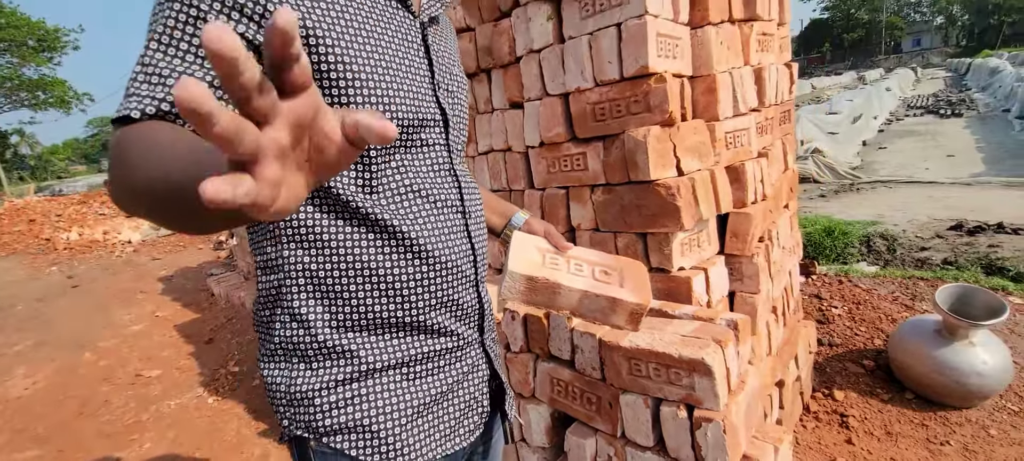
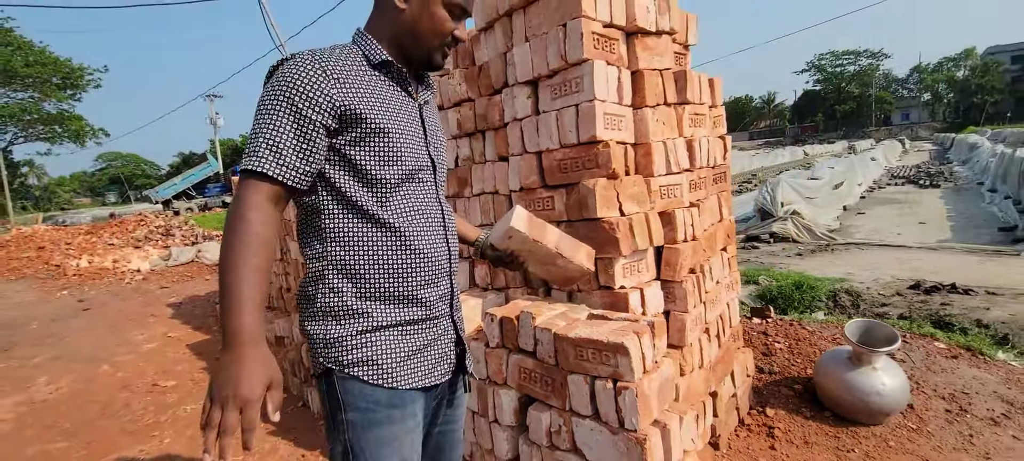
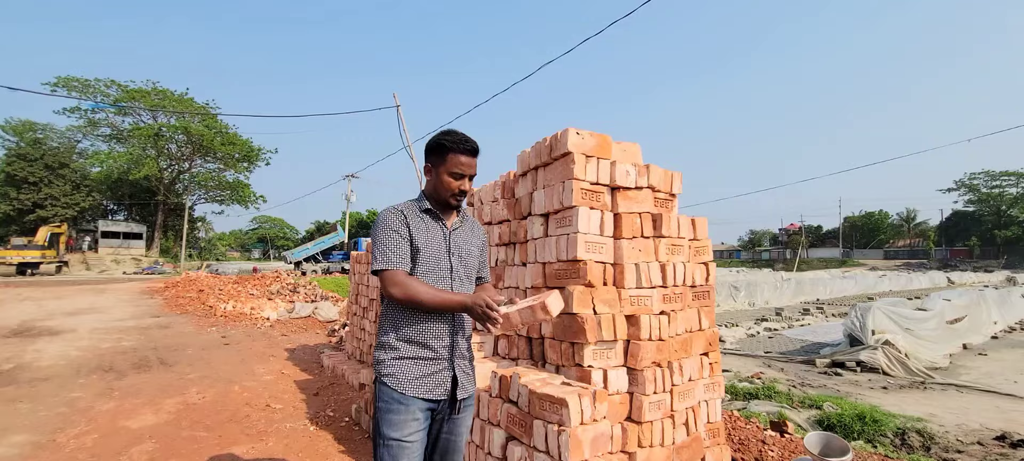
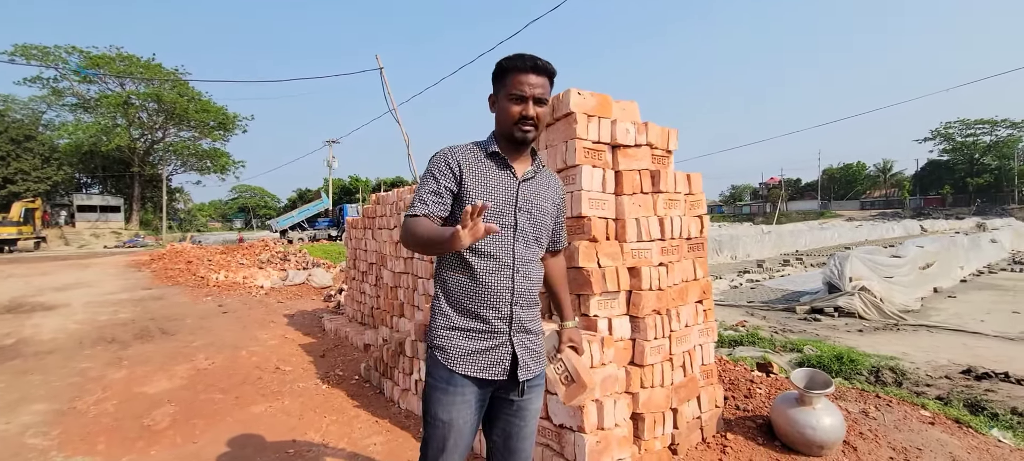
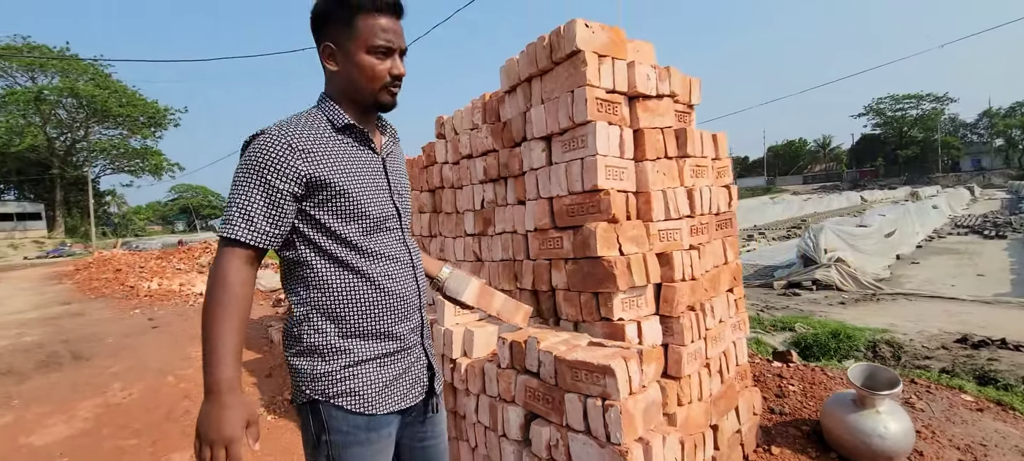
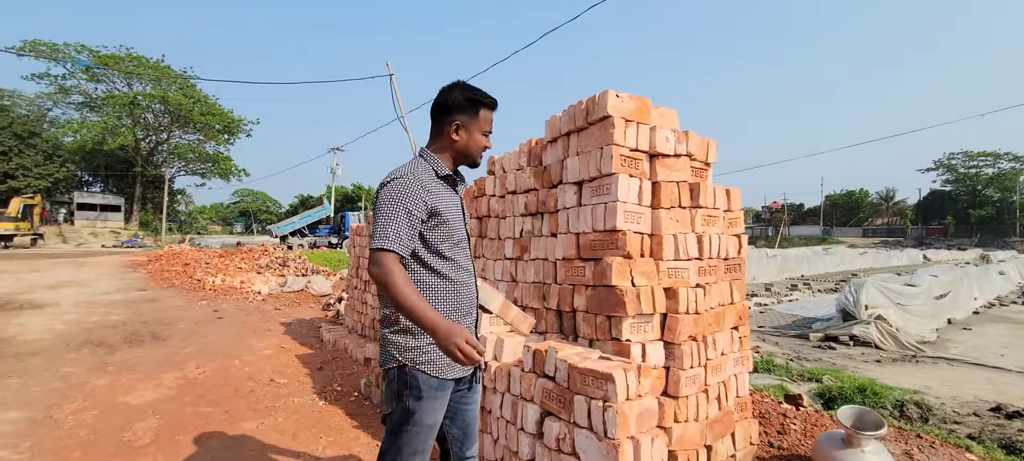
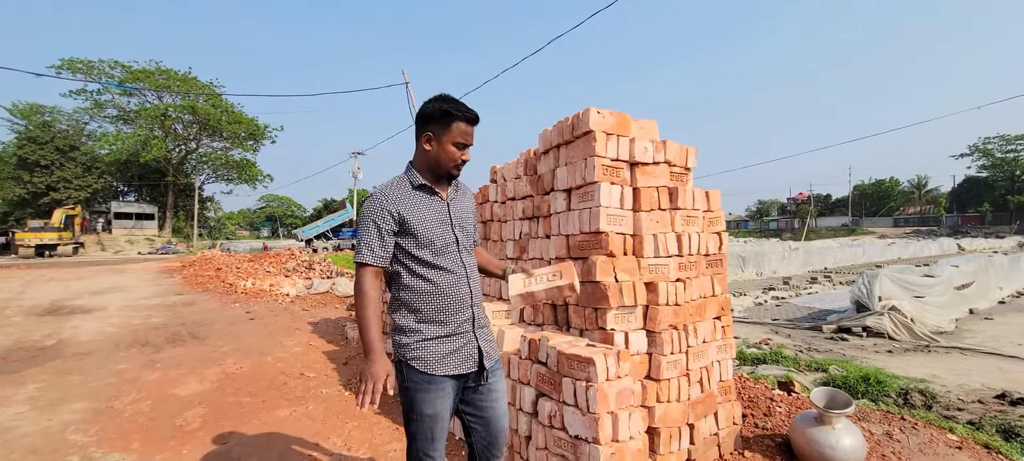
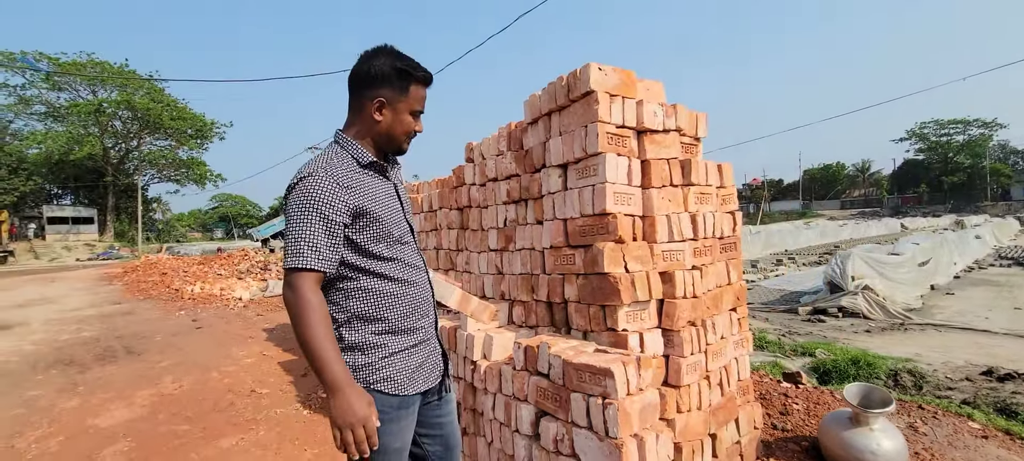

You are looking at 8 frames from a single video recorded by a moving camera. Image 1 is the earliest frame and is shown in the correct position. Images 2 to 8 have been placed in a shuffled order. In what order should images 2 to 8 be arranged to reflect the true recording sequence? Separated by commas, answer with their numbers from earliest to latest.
2, 5, 8, 6, 3, 7, 4
